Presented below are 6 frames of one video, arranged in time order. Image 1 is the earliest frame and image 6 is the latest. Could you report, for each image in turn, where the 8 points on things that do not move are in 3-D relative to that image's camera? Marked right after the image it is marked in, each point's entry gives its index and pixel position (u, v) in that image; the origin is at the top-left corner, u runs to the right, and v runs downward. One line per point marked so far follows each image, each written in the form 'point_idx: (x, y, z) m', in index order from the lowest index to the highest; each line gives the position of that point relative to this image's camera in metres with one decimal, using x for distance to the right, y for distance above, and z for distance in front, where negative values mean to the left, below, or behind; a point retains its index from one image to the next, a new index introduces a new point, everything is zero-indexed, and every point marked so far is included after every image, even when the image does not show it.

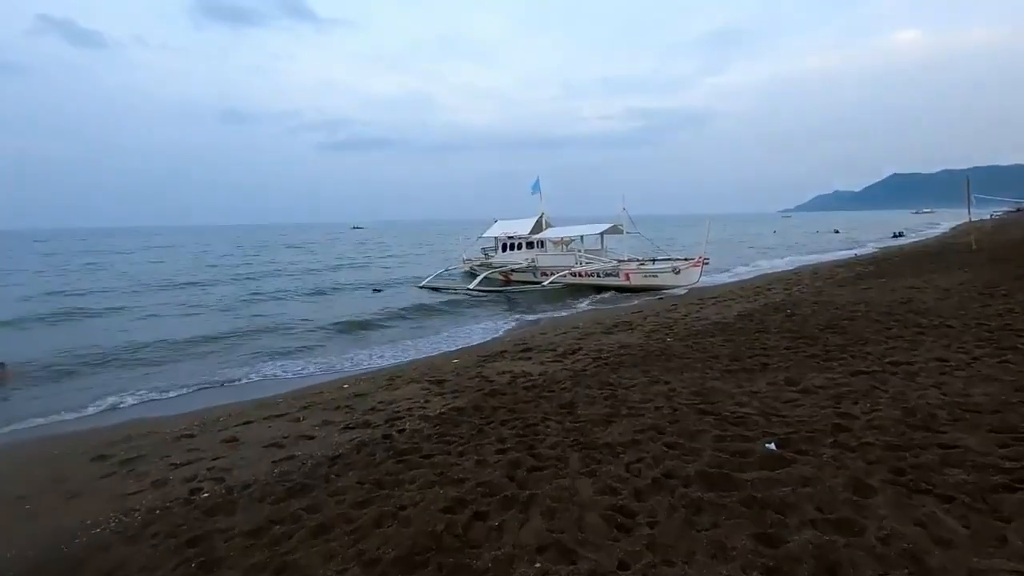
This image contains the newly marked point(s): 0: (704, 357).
0: (+2.7, -1.0, +7.8) m
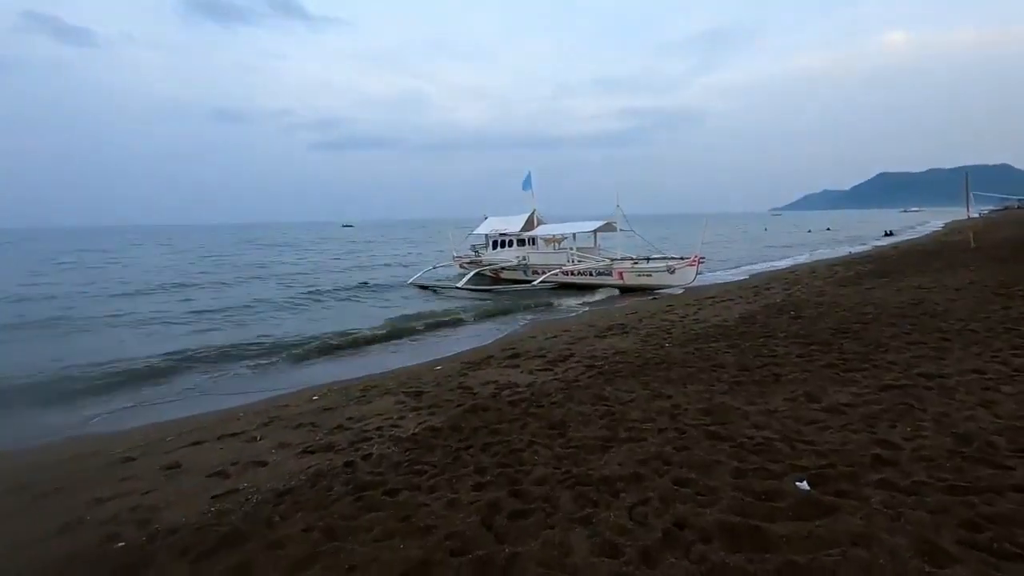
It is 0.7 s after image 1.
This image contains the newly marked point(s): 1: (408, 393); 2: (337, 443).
0: (+2.5, -1.0, +7.1) m
1: (-1.5, -1.5, +7.7) m
2: (-1.8, -1.6, +5.6) m
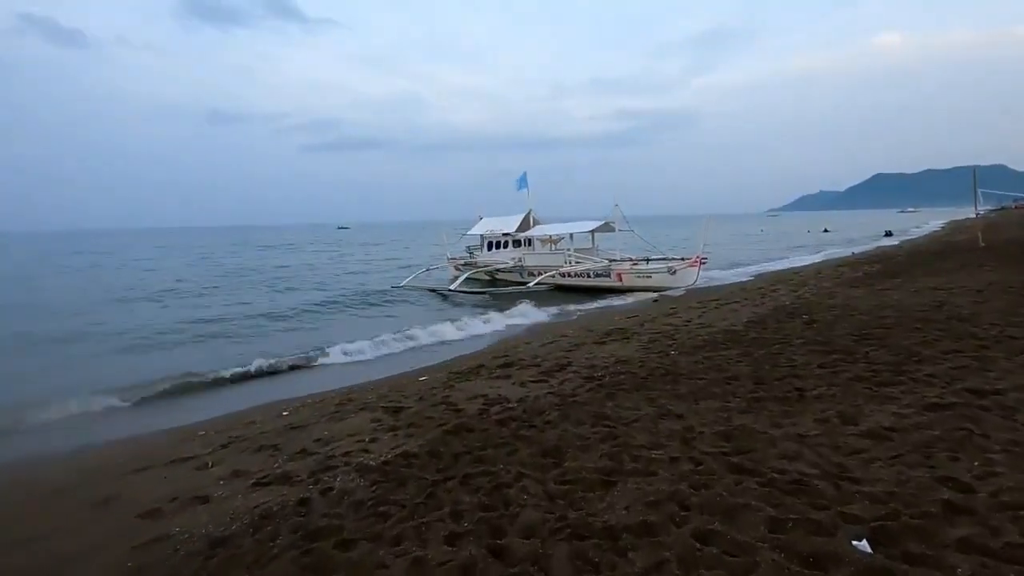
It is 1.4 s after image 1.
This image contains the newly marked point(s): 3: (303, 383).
0: (+2.4, -1.1, +6.3) m
1: (-1.6, -1.5, +6.9) m
2: (-1.9, -1.6, +4.9) m
3: (-3.9, -1.7, +10.0) m
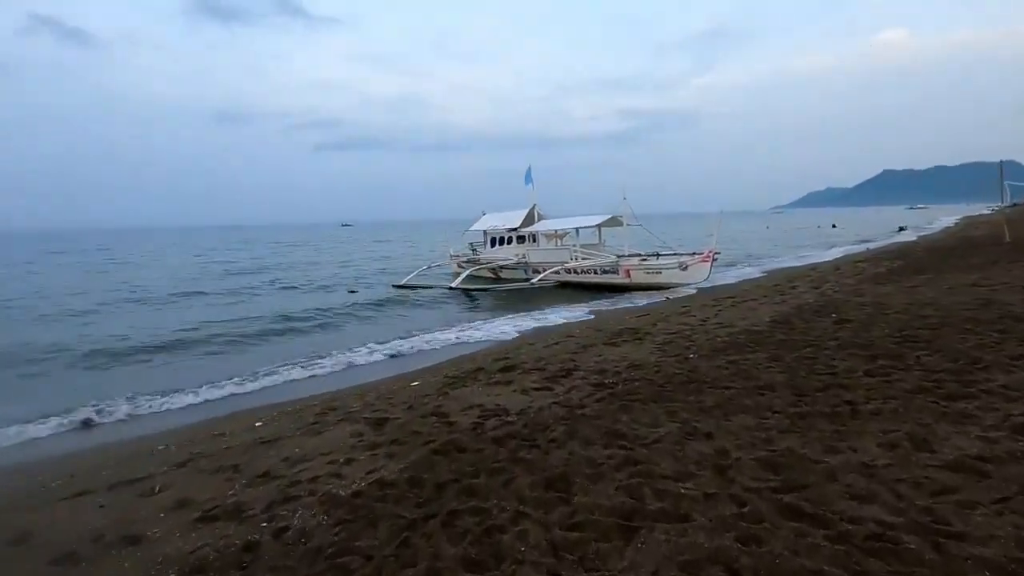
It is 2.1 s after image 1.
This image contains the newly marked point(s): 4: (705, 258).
0: (+2.4, -1.0, +5.5) m
1: (-1.6, -1.5, +6.1) m
2: (-1.9, -1.6, +4.1) m
3: (-3.8, -1.6, +9.2) m
4: (+6.7, +1.0, +19.1) m
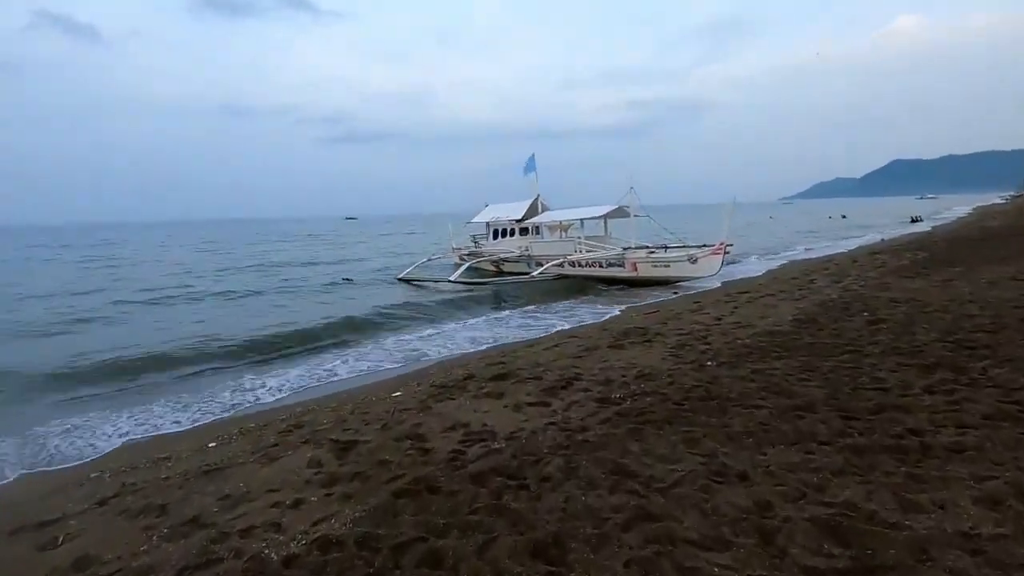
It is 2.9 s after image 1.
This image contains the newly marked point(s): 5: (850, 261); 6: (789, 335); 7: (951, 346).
0: (+2.3, -1.0, +4.6) m
1: (-1.7, -1.5, +5.2) m
2: (-2.1, -1.6, +3.2) m
3: (-3.9, -1.6, +8.3) m
4: (+6.7, +1.2, +18.1) m
5: (+12.0, +1.0, +19.5) m
6: (+3.9, -0.7, +7.7) m
7: (+4.8, -0.6, +6.0) m
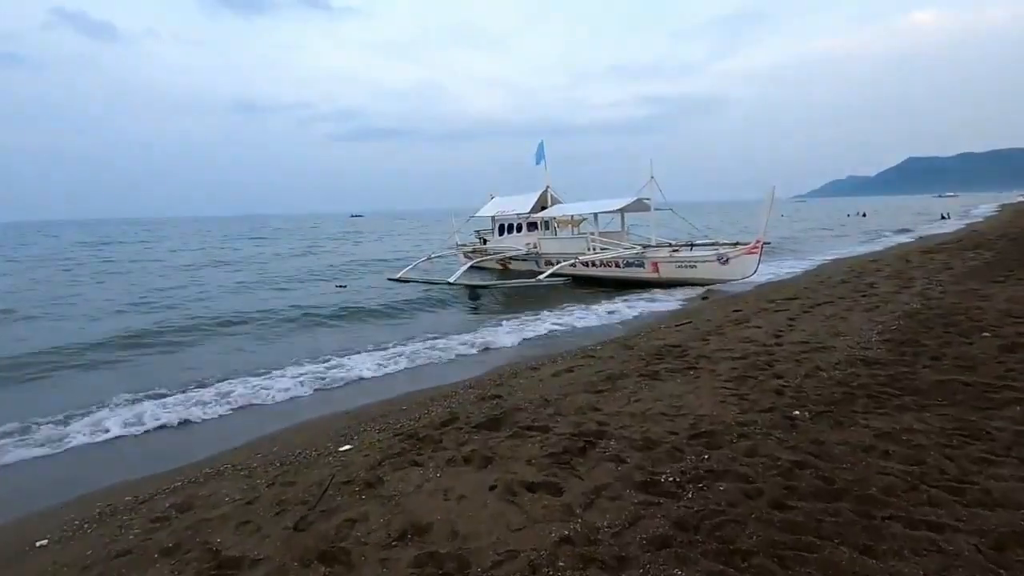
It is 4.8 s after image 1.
0: (+2.2, -1.1, +2.4) m
1: (-1.8, -1.6, +3.1) m
2: (-2.2, -1.8, +1.1) m
3: (-3.9, -1.7, +6.3) m
4: (+6.9, +1.1, +15.9) m
5: (+12.1, +0.9, +17.2) m
6: (+3.8, -0.8, +5.5) m
7: (+4.7, -0.8, +3.8) m
